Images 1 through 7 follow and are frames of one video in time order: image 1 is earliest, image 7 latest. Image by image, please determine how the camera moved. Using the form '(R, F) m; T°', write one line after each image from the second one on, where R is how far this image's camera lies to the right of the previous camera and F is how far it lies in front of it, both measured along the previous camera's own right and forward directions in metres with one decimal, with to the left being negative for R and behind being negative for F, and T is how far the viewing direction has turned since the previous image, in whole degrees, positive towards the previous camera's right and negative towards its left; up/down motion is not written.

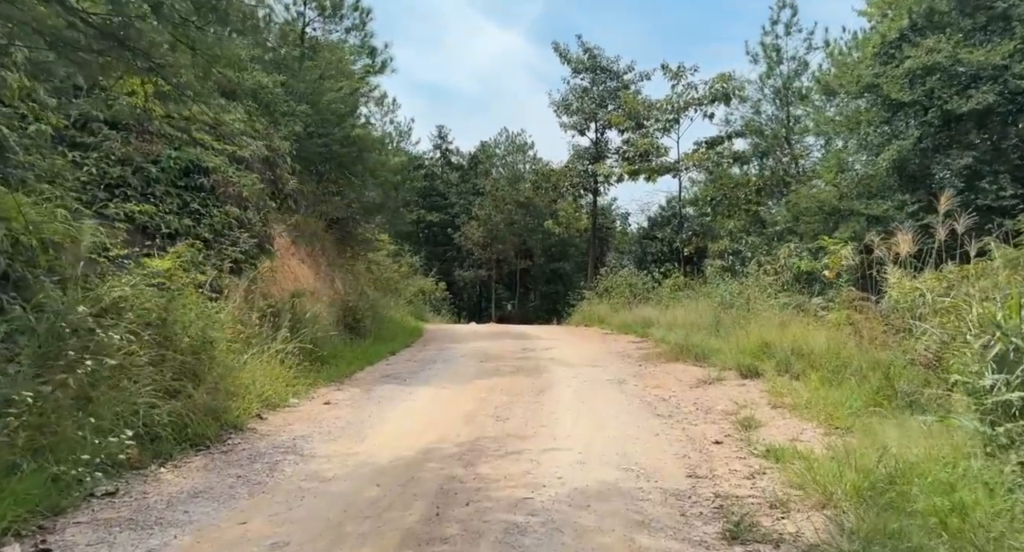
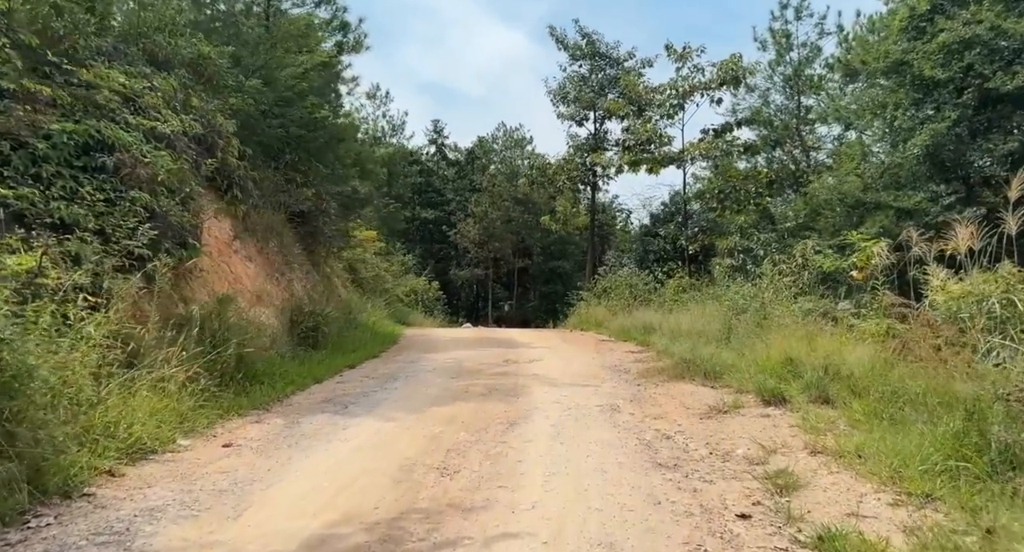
(+0.4, +1.8) m; 0°
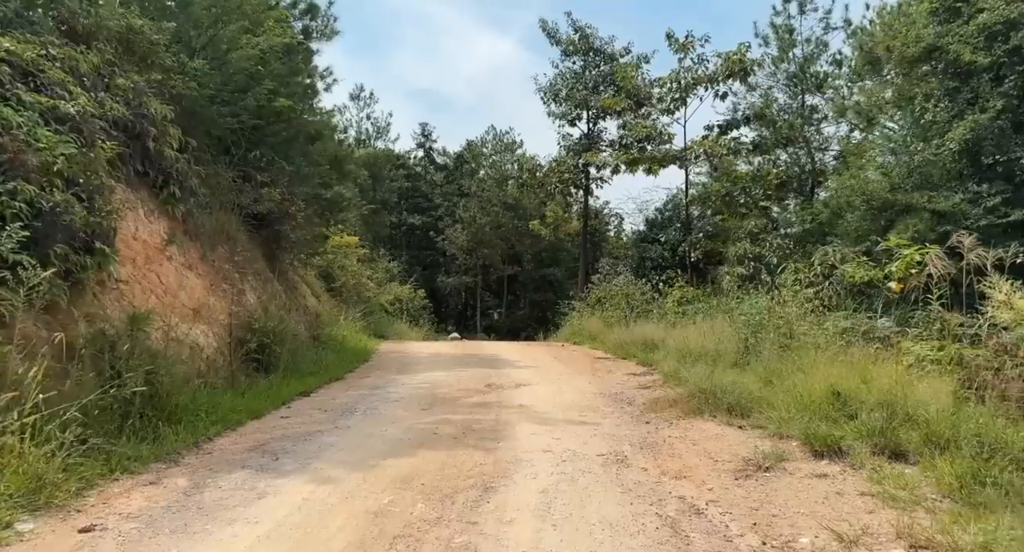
(+0.1, +1.7) m; +1°
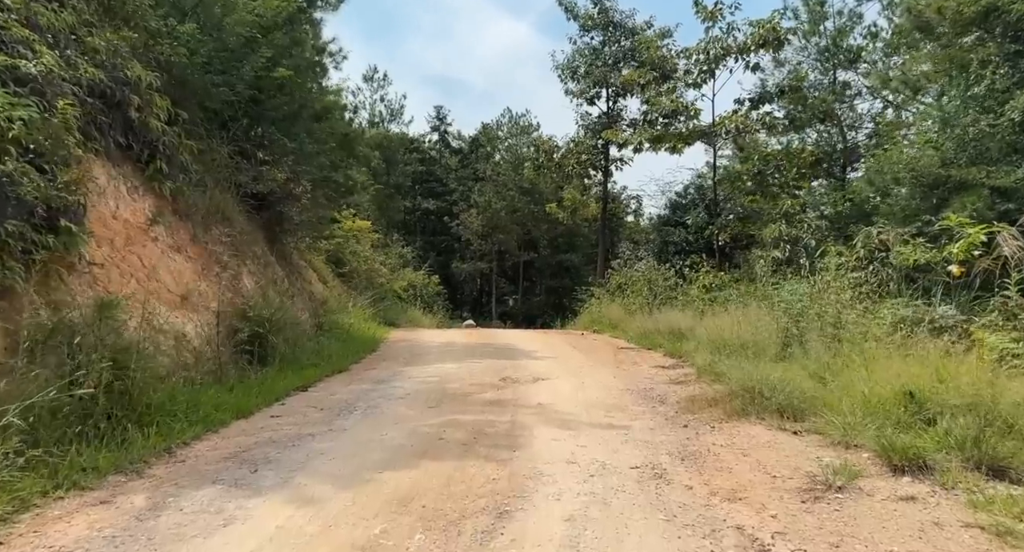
(0.0, +0.9) m; -1°
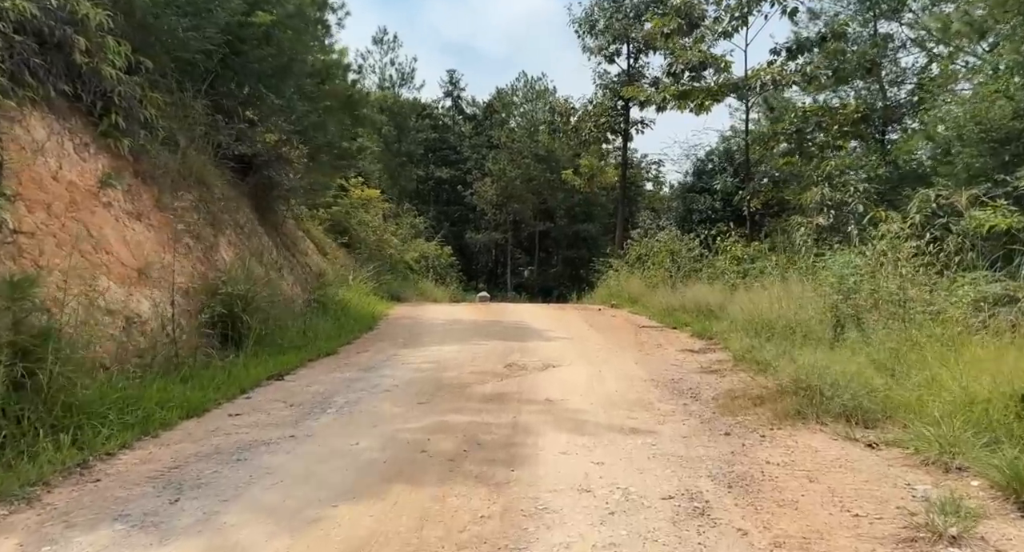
(+0.1, +1.2) m; -1°
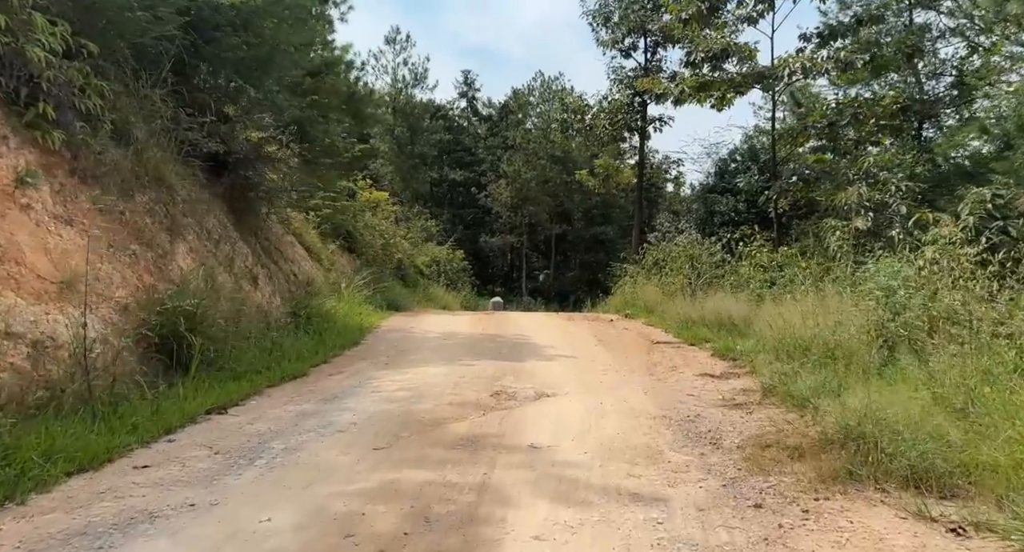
(+0.3, +1.2) m; -2°
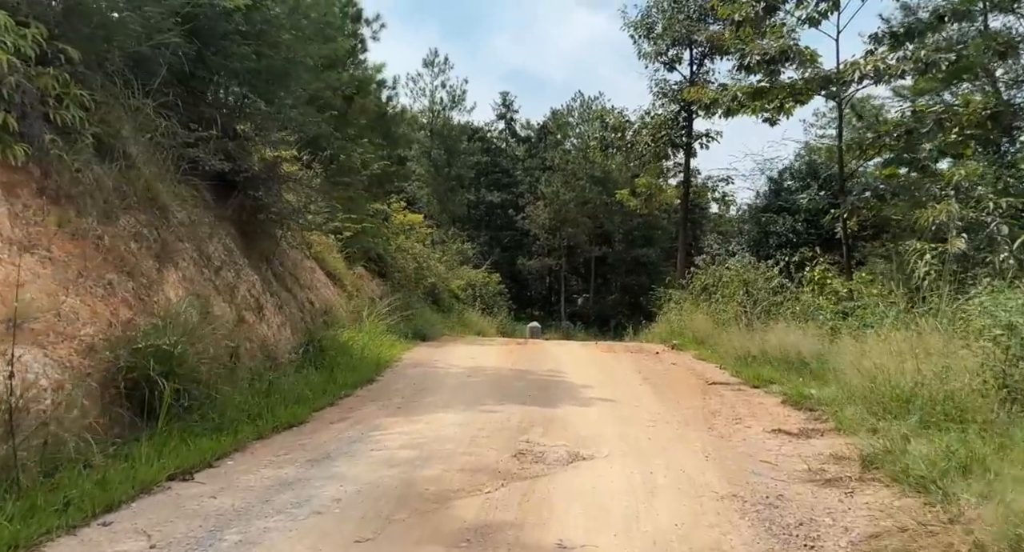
(+0.1, +1.2) m; -3°
